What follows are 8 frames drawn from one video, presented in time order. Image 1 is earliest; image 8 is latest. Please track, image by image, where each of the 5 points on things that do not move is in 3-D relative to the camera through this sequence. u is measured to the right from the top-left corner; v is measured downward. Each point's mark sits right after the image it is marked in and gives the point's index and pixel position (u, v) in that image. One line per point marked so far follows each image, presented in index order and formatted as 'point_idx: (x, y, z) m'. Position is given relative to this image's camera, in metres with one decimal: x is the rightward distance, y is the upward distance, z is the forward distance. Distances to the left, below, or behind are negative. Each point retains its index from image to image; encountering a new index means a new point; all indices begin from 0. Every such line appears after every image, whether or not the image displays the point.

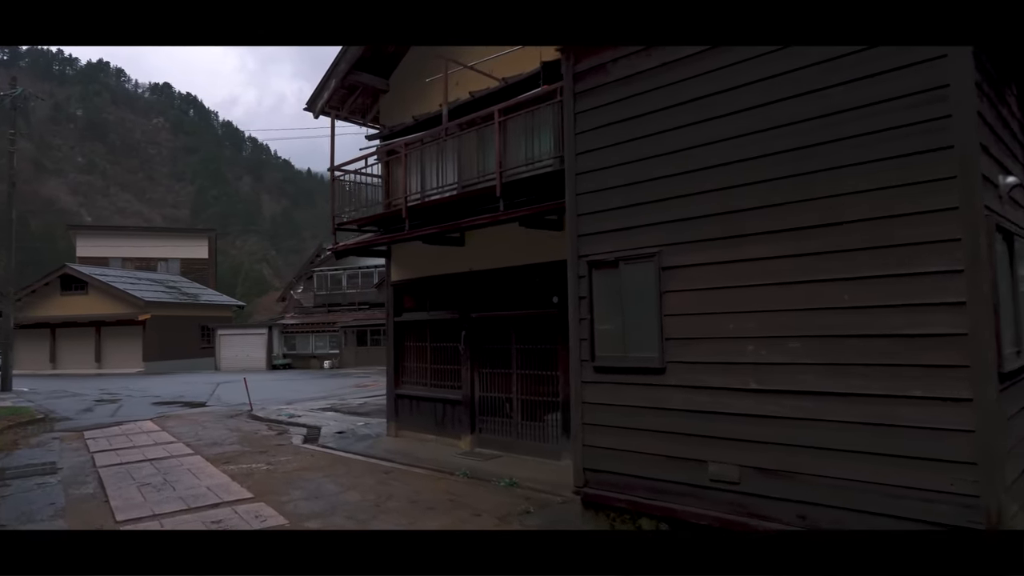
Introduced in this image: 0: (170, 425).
0: (-6.6, -2.6, +12.1) m
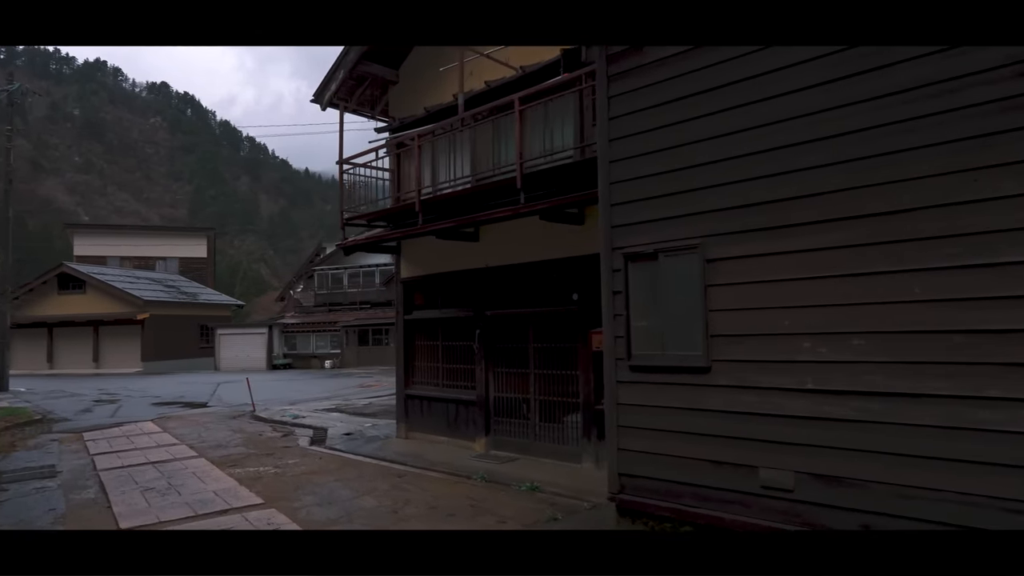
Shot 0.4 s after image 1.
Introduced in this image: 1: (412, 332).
0: (-6.4, -2.6, +11.8) m
1: (-1.6, -0.7, +9.8) m
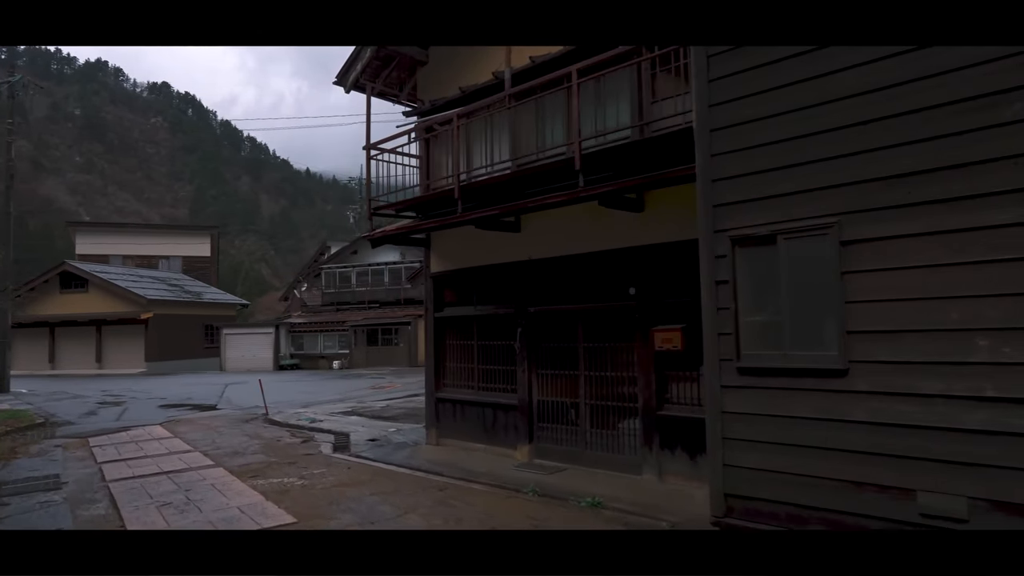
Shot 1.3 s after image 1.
0: (-5.8, -2.5, +11.1) m
1: (-1.0, -0.6, +9.1) m
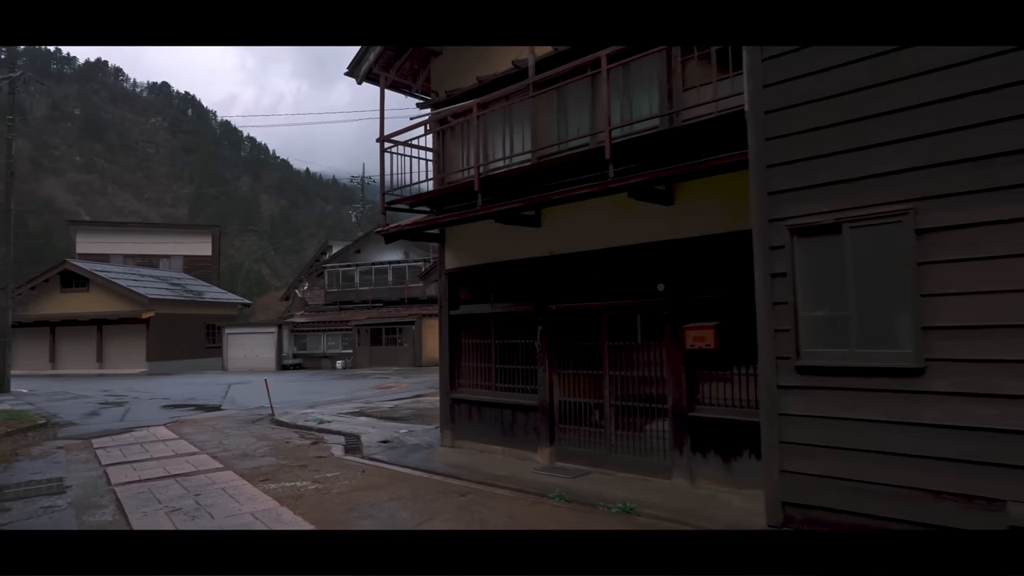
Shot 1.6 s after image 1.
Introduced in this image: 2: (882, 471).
0: (-5.6, -2.5, +10.8) m
1: (-0.8, -0.6, +8.8) m
2: (+2.0, -1.0, +3.3) m
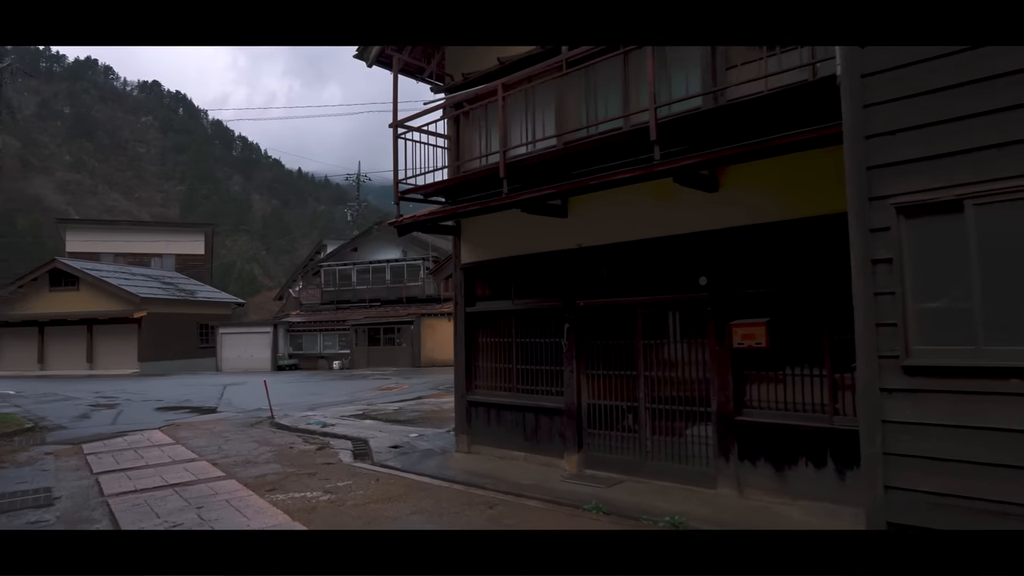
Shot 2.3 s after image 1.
0: (-5.3, -2.4, +10.3) m
1: (-0.5, -0.5, +8.3) m
2: (+2.3, -0.9, +2.9) m
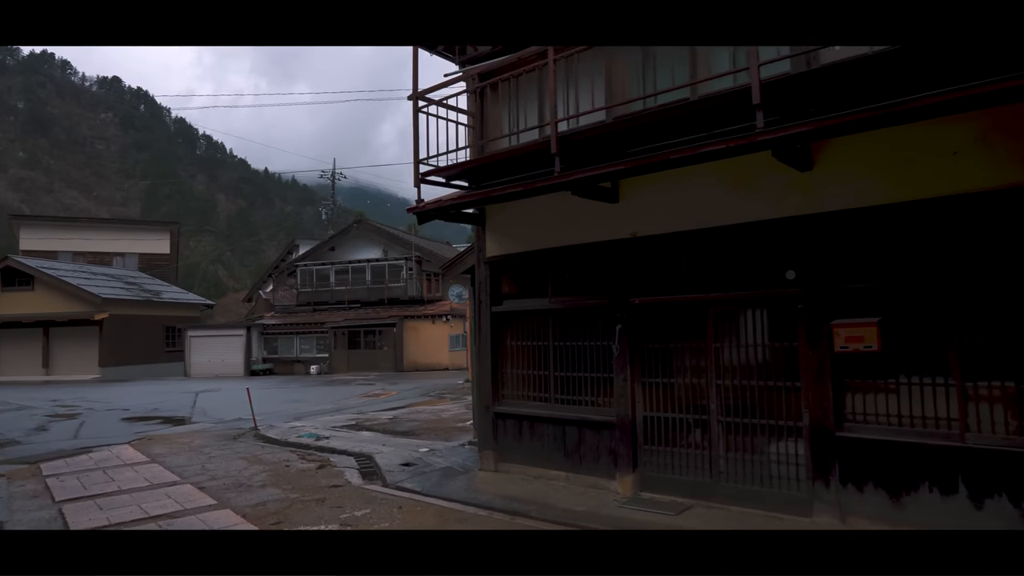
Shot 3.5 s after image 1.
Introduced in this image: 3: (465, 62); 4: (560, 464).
0: (-5.1, -2.4, +9.1) m
1: (-0.1, -0.5, +7.3) m
2: (+2.9, -0.9, +2.0) m
3: (-0.6, +2.8, +7.7) m
4: (+0.5, -1.8, +6.6) m
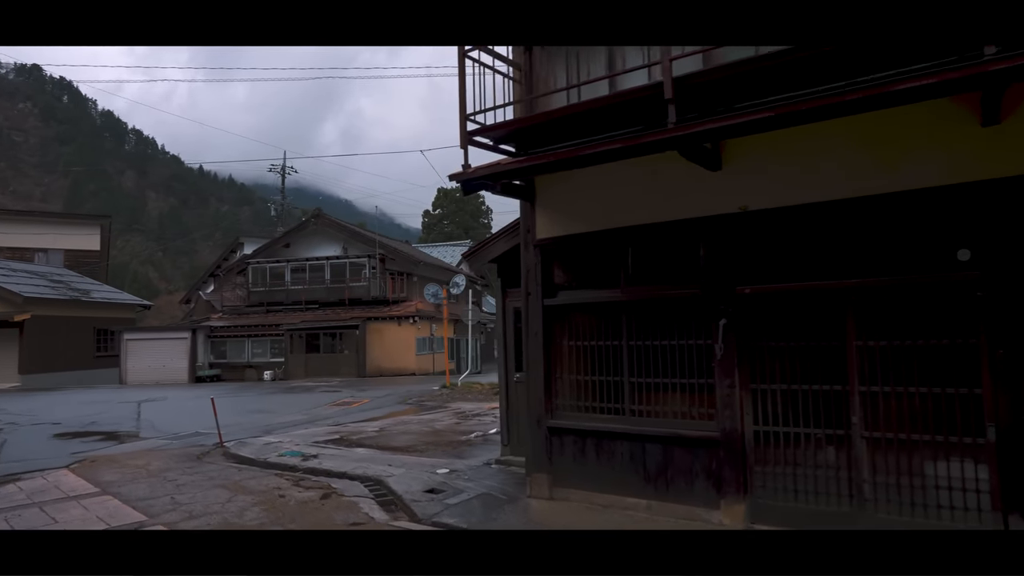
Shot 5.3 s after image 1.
0: (-4.7, -2.2, +7.4) m
1: (+0.4, -0.4, +6.1) m
2: (+3.9, -0.7, +1.1) m
3: (-0.1, +2.9, +6.5) m
4: (+1.1, -1.7, +5.4) m
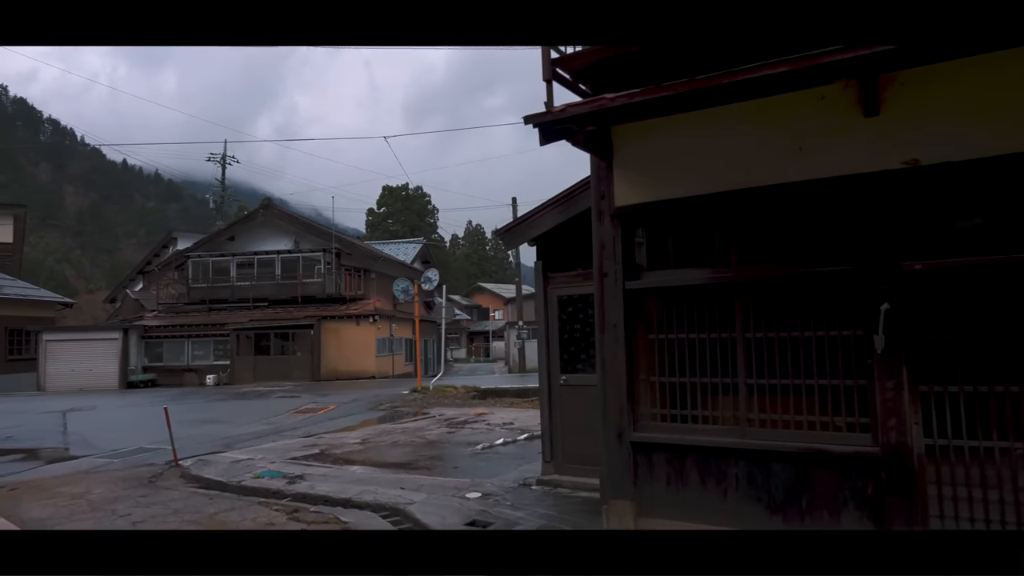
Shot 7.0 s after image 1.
0: (-4.2, -2.1, +5.7) m
1: (+0.9, -0.2, +4.9) m
2: (+4.9, -0.6, +0.2) m
3: (+0.5, +3.0, +5.2) m
4: (+1.7, -1.6, +4.3) m
